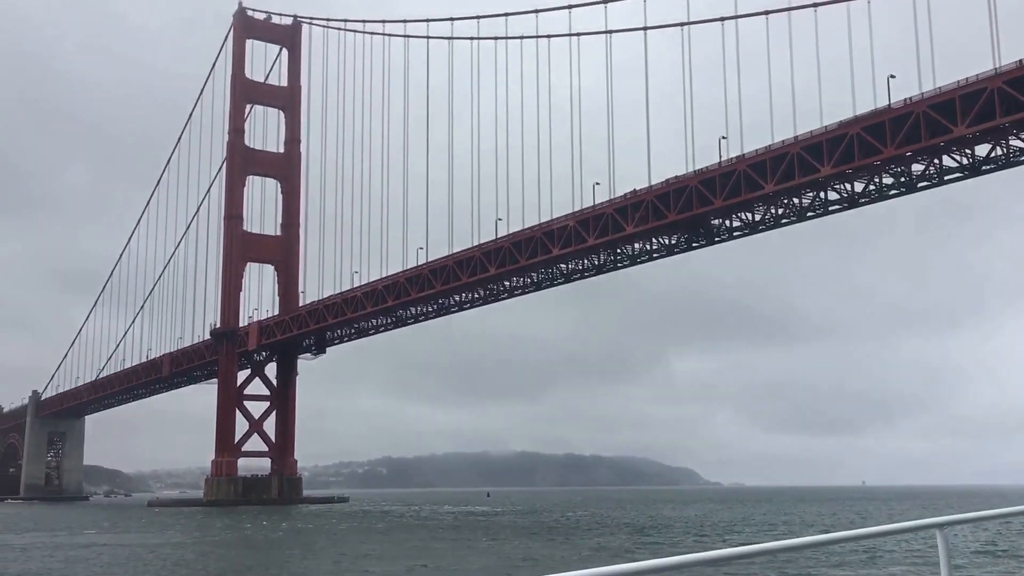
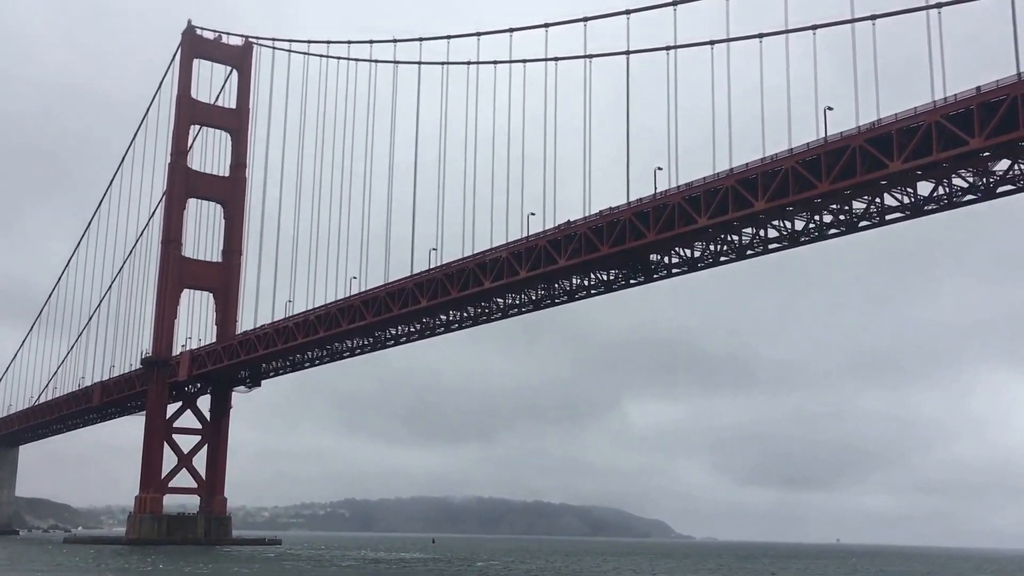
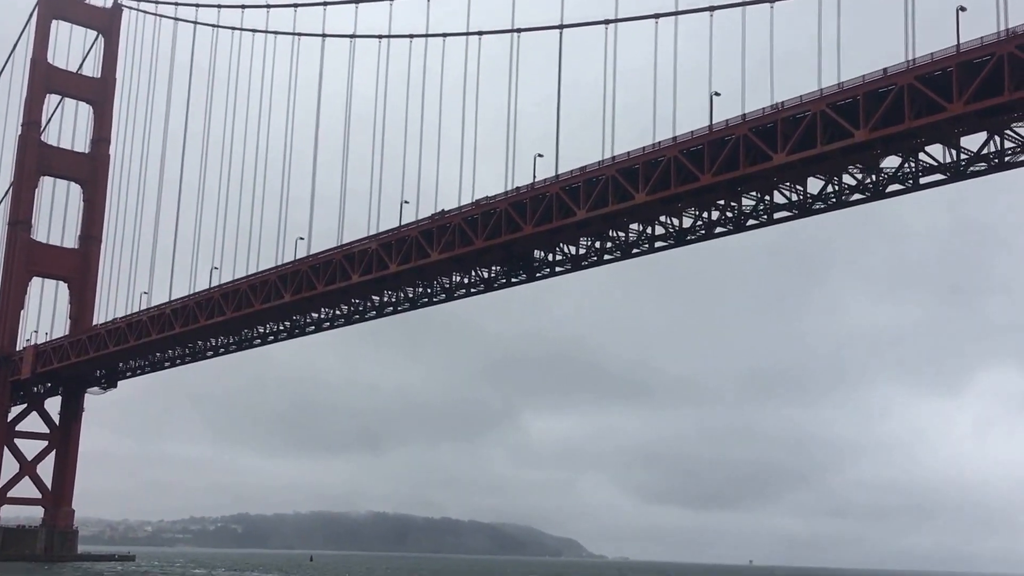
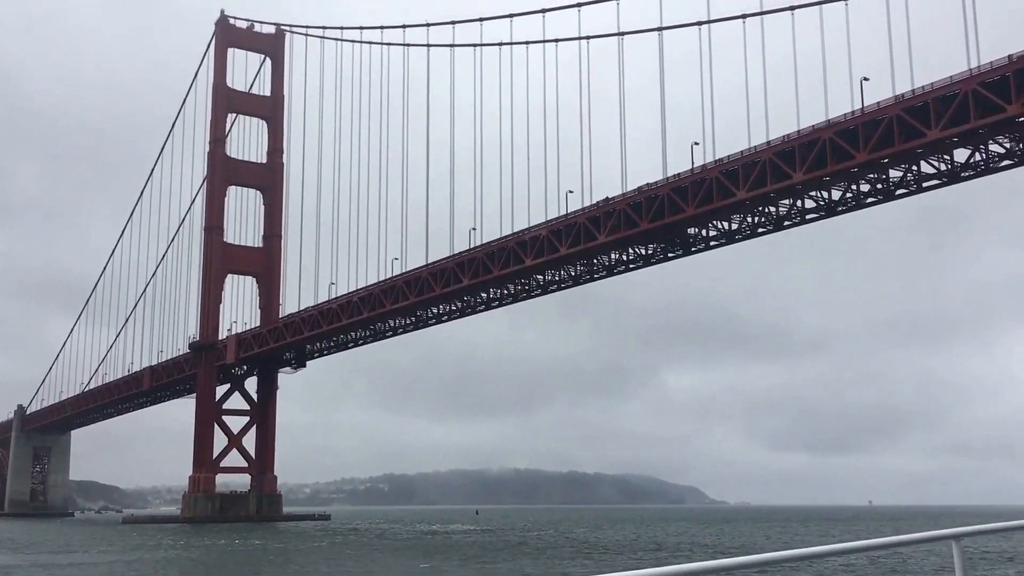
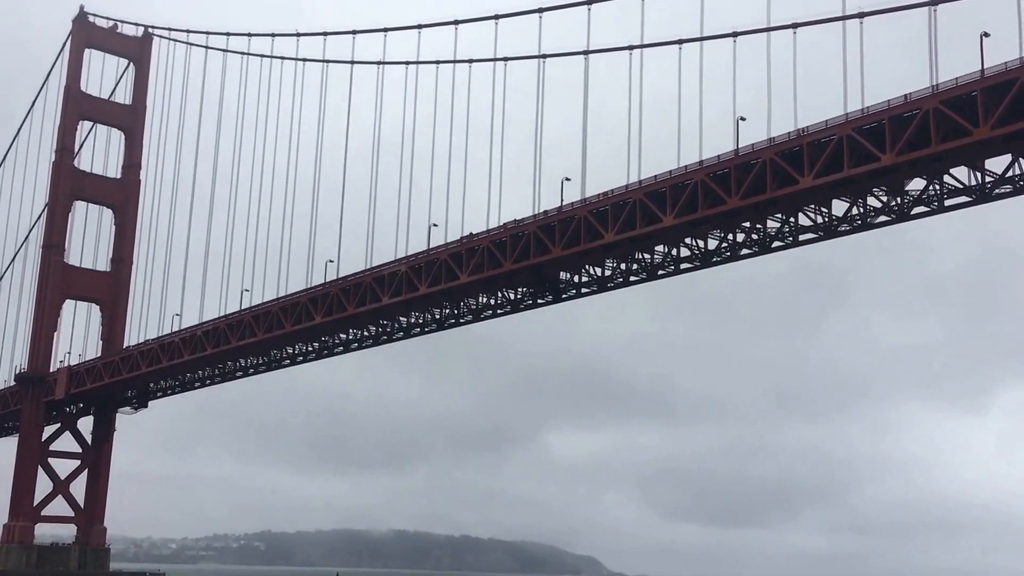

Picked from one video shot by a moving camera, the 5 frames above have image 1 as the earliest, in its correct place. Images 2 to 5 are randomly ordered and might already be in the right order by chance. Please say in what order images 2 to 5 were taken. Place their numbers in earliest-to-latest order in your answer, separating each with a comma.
4, 2, 5, 3
